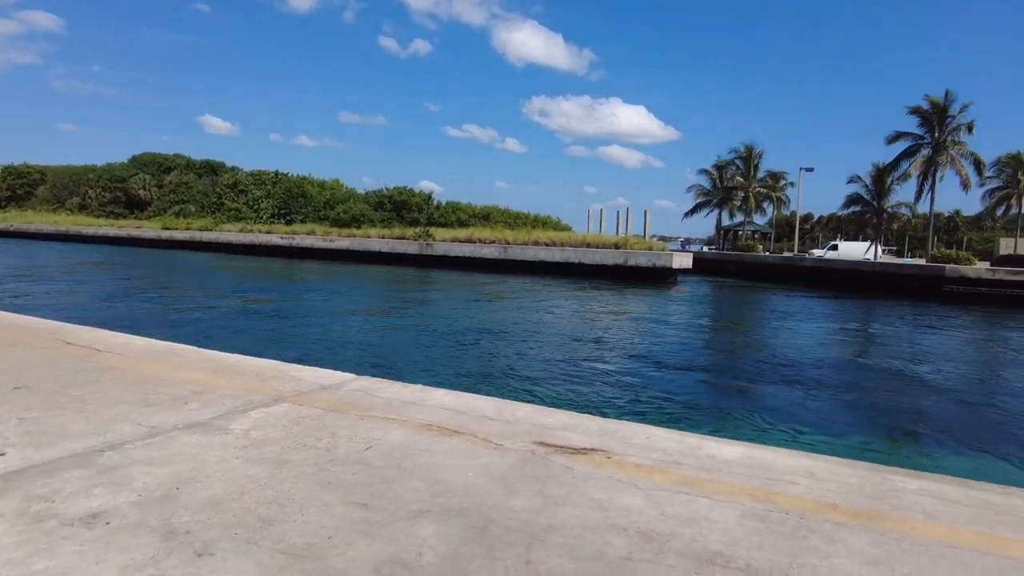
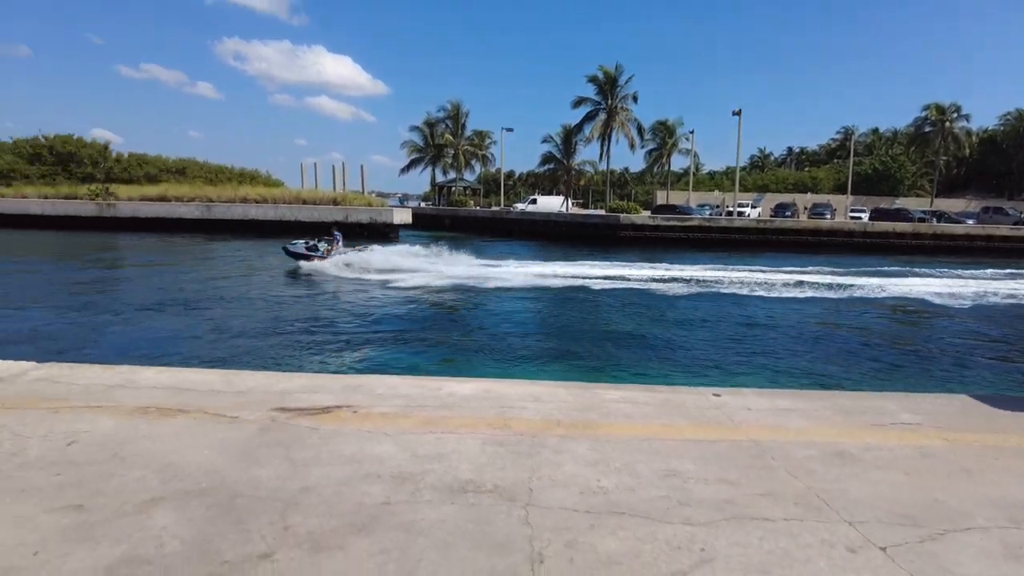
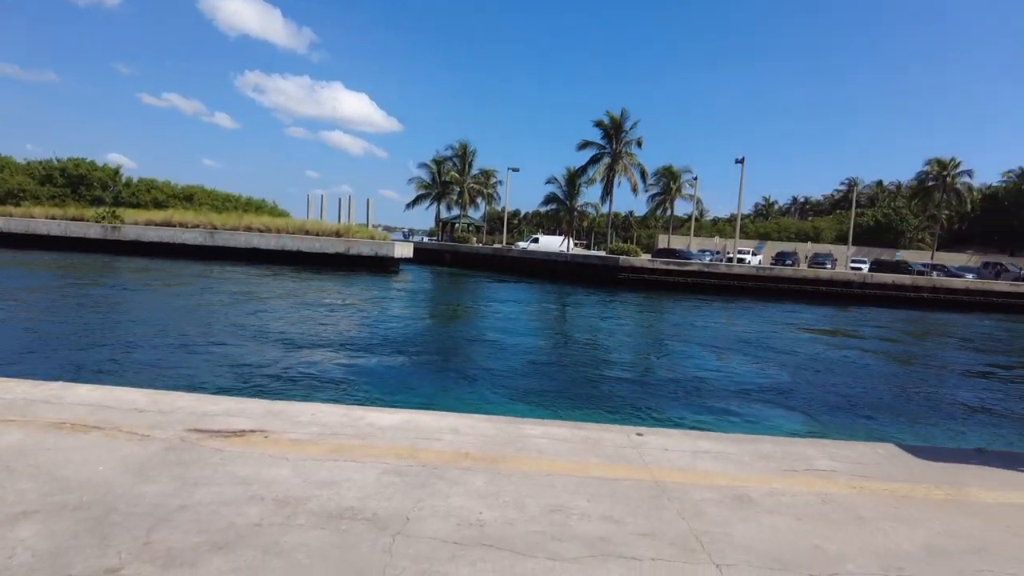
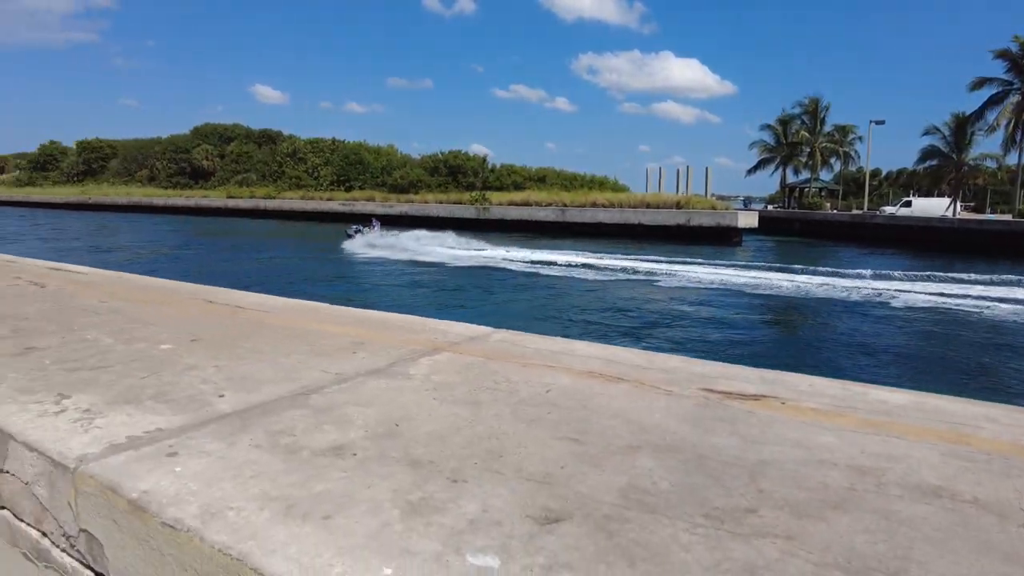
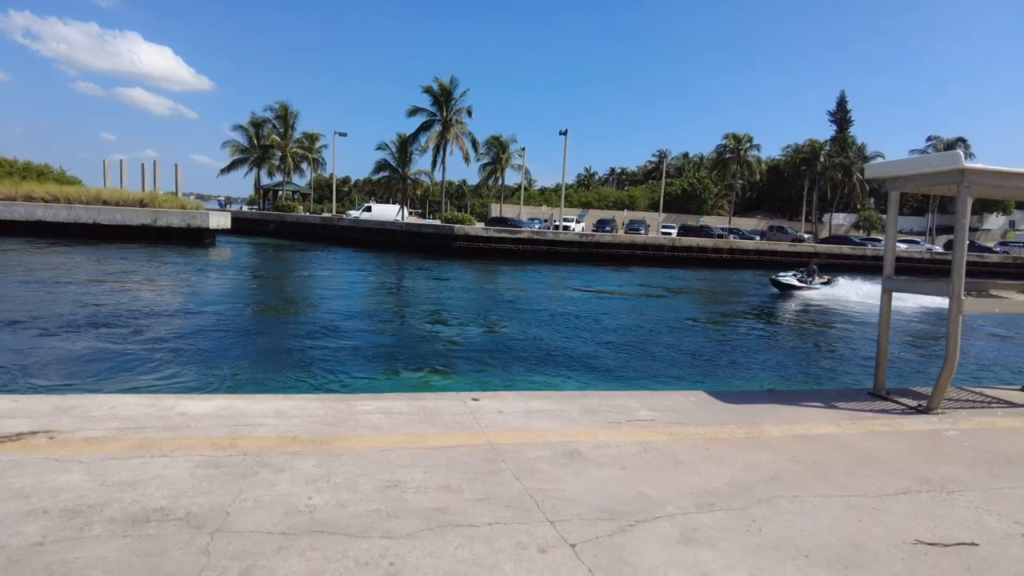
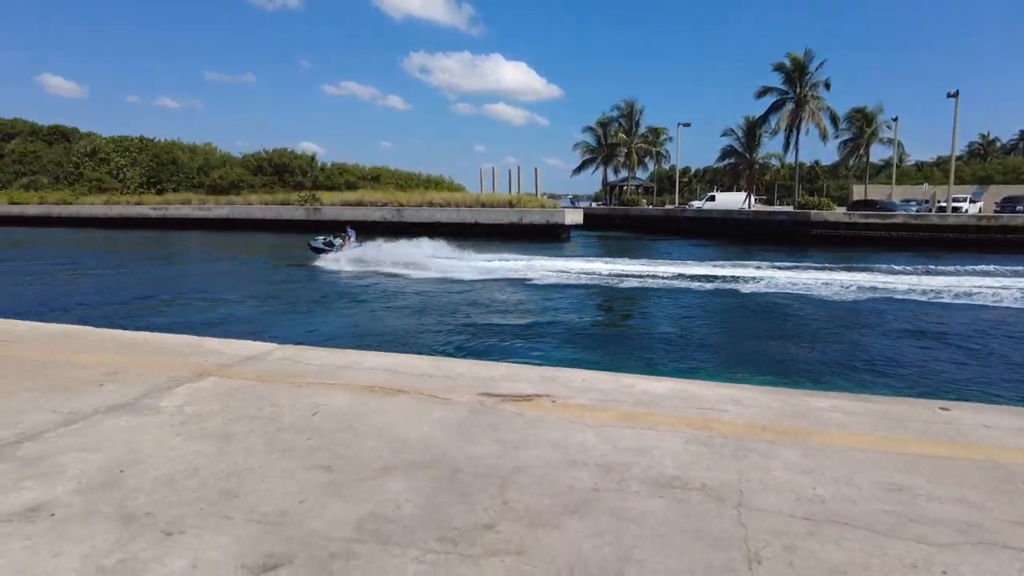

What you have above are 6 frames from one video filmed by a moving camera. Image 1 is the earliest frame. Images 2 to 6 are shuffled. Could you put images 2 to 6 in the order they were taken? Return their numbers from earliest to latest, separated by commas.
3, 5, 2, 6, 4
